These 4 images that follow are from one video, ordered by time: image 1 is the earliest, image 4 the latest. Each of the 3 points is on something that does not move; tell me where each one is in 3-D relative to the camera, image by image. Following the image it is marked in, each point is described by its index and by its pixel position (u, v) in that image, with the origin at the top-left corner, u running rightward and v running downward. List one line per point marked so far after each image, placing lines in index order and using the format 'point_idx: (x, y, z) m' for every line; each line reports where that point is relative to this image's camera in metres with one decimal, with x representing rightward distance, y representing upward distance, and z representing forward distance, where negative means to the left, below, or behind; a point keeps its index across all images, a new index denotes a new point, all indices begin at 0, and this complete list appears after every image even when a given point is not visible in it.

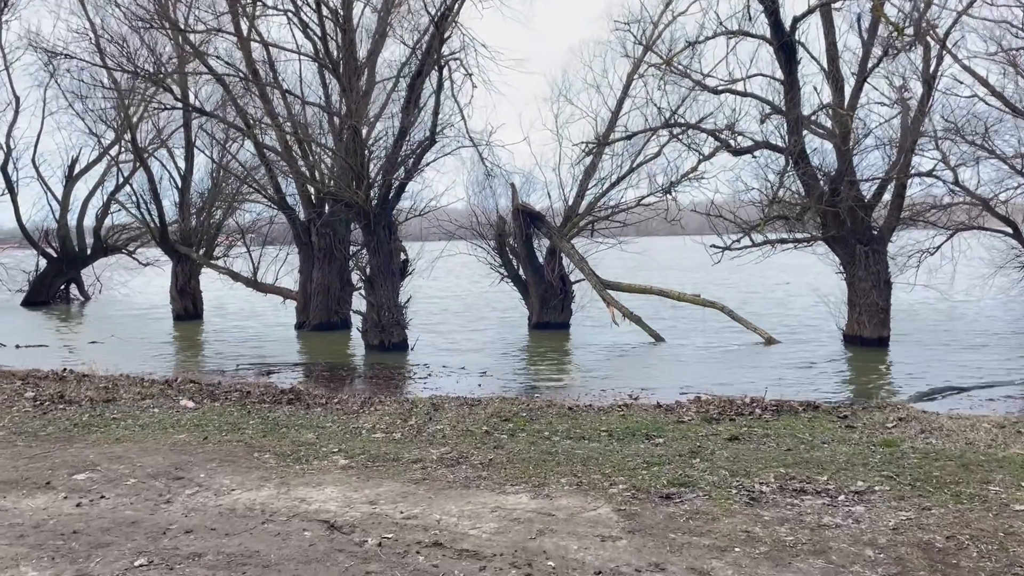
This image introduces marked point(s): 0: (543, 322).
0: (+0.7, -0.8, +19.4) m
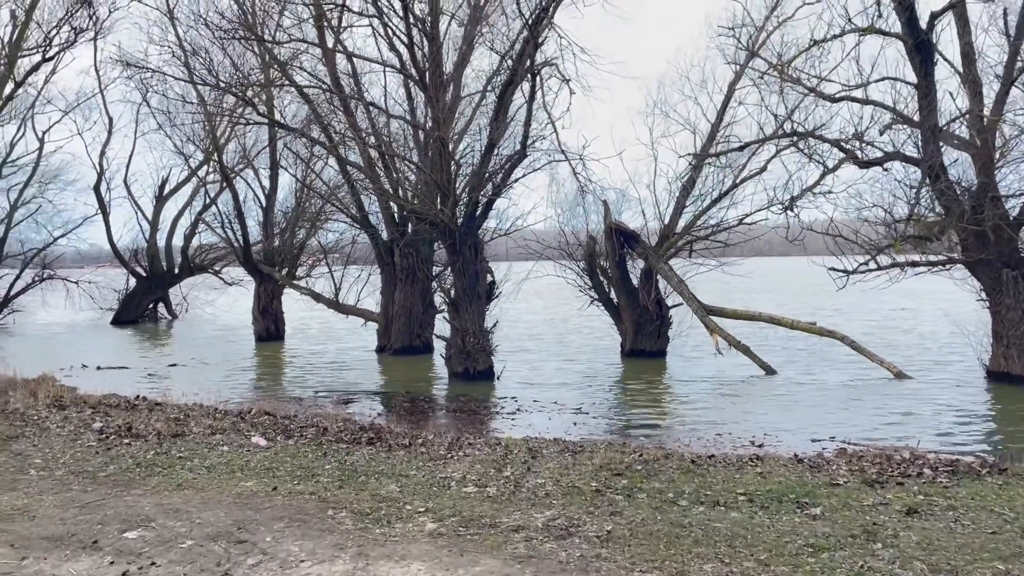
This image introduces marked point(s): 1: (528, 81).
0: (+2.8, -1.4, +18.1) m
1: (+0.3, +3.8, +14.8) m
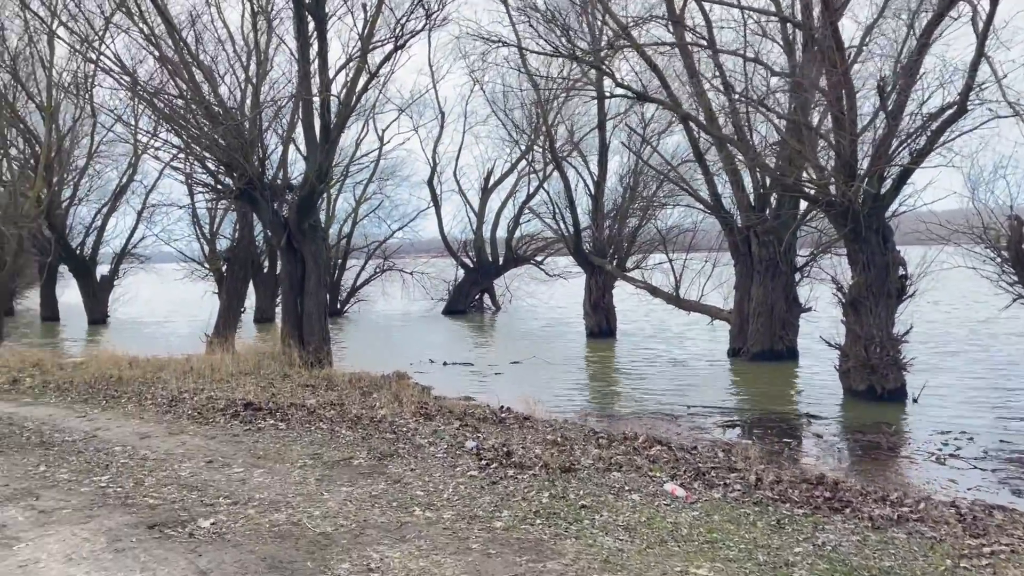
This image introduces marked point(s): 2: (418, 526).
0: (+9.7, -1.3, +13.6) m
1: (+6.2, +3.8, +11.3) m
2: (-0.7, -1.8, +6.1) m
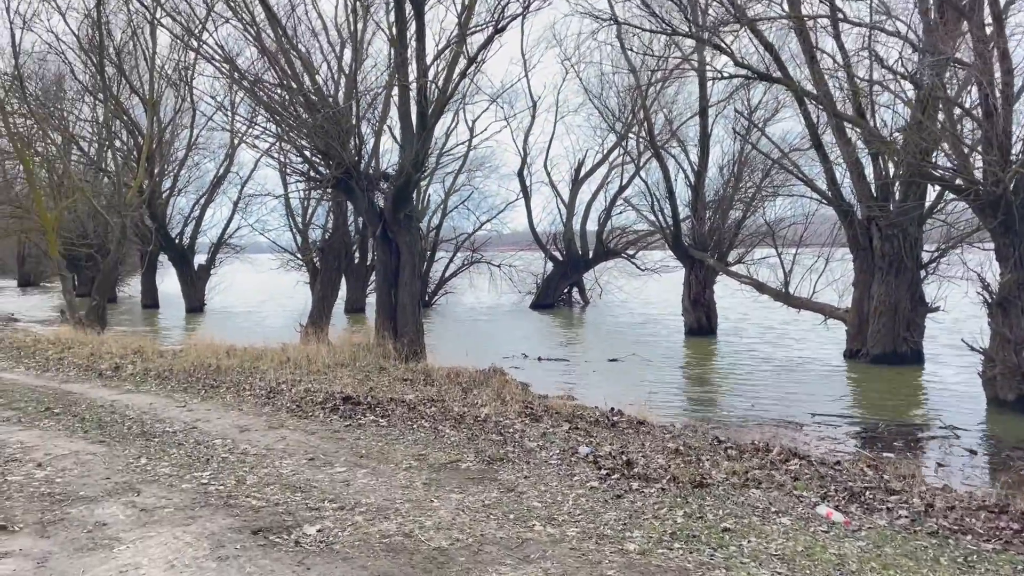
0: (+11.3, -1.3, +11.9) m
1: (+7.7, +3.8, +9.9) m
2: (+0.2, -1.7, +5.5) m
